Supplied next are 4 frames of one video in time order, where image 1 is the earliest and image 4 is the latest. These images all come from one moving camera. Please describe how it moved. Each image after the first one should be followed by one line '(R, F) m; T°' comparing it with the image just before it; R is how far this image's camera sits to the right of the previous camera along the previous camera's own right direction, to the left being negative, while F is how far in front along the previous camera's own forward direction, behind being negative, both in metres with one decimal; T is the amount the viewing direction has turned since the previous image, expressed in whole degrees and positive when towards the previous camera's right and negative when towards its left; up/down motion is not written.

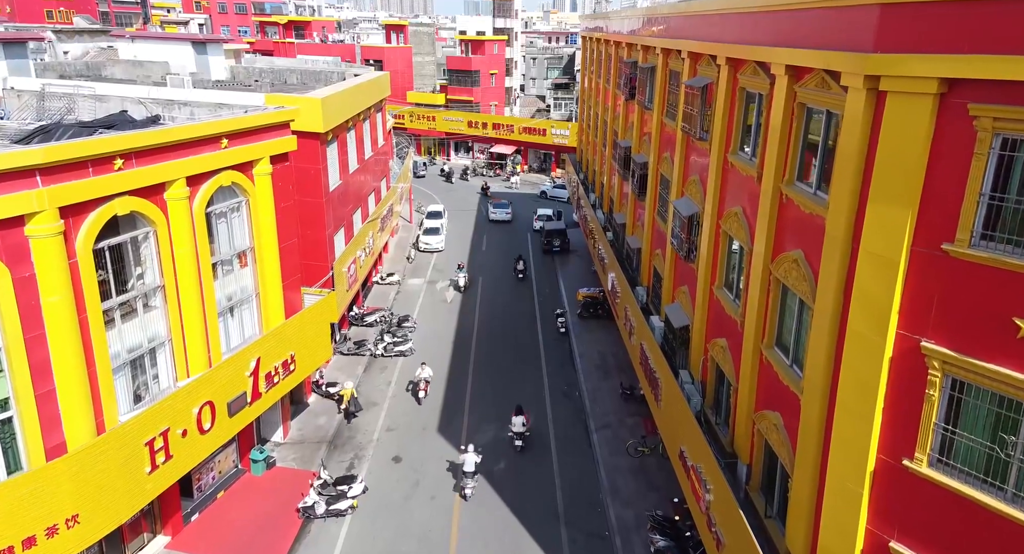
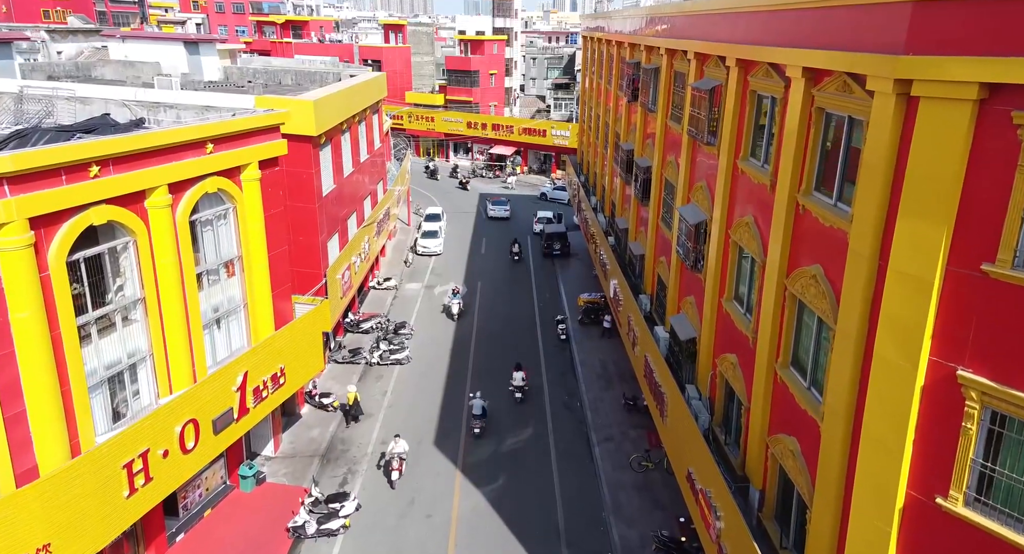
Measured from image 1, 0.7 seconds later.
(0.0, +0.8) m; 0°
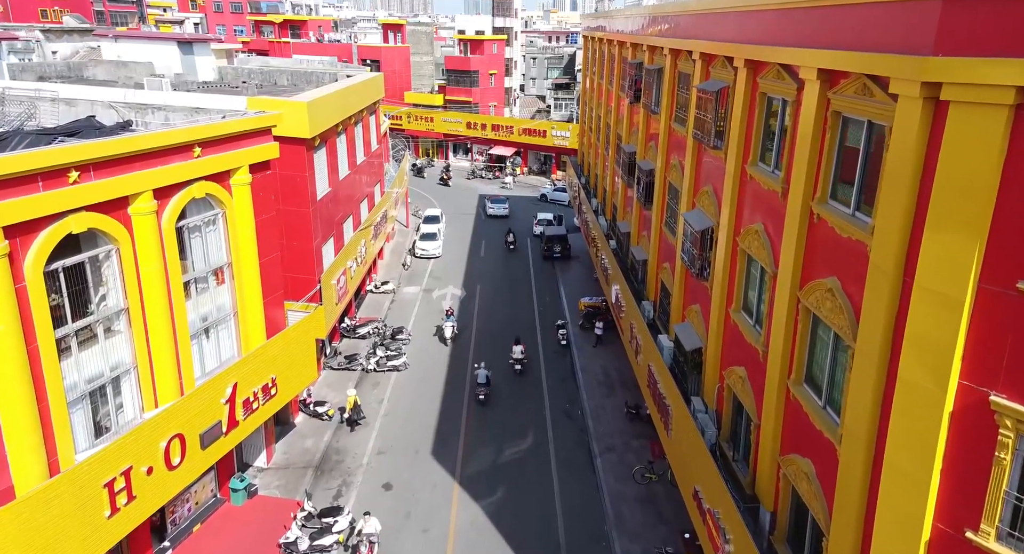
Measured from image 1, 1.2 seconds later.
(0.0, +0.6) m; 0°
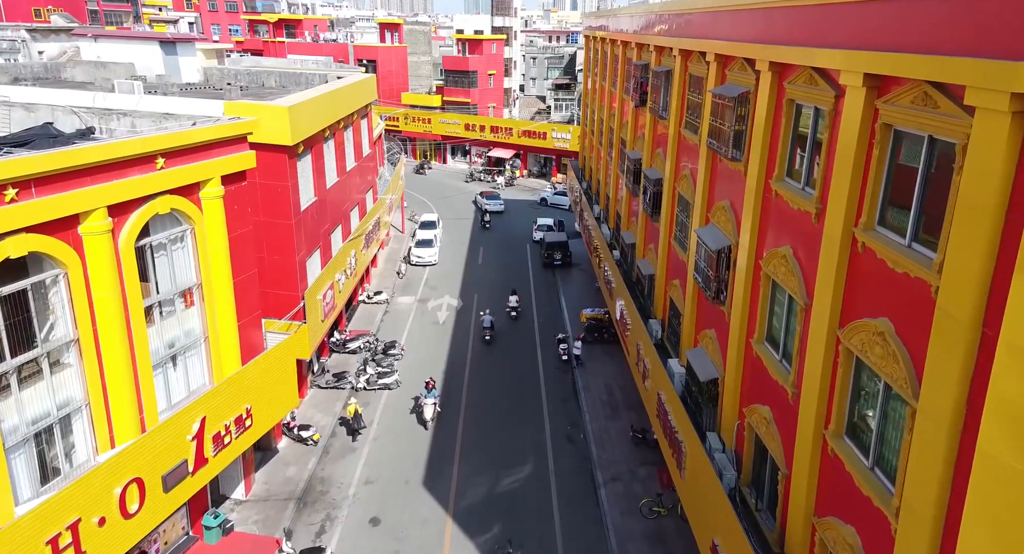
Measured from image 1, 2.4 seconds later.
(+0.1, +1.5) m; 0°
